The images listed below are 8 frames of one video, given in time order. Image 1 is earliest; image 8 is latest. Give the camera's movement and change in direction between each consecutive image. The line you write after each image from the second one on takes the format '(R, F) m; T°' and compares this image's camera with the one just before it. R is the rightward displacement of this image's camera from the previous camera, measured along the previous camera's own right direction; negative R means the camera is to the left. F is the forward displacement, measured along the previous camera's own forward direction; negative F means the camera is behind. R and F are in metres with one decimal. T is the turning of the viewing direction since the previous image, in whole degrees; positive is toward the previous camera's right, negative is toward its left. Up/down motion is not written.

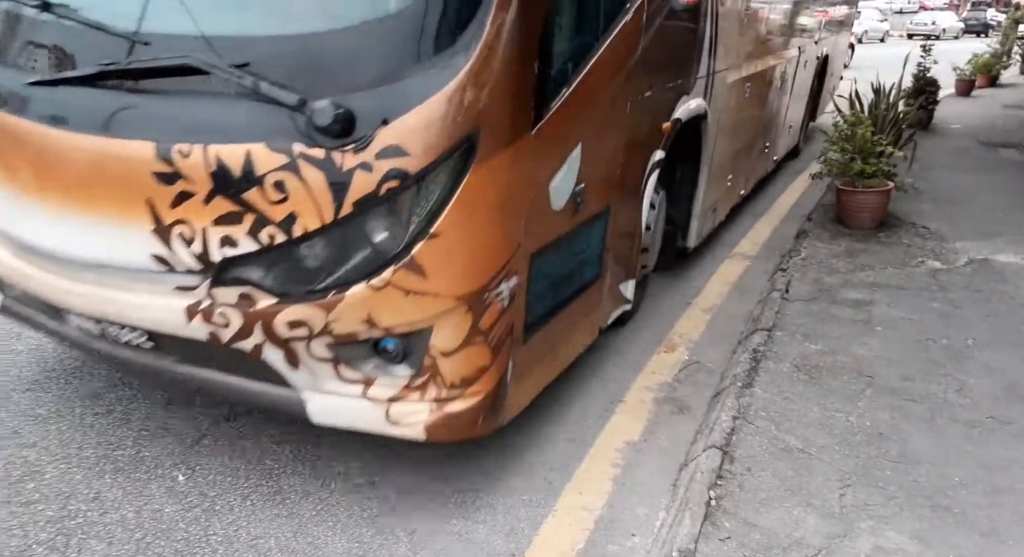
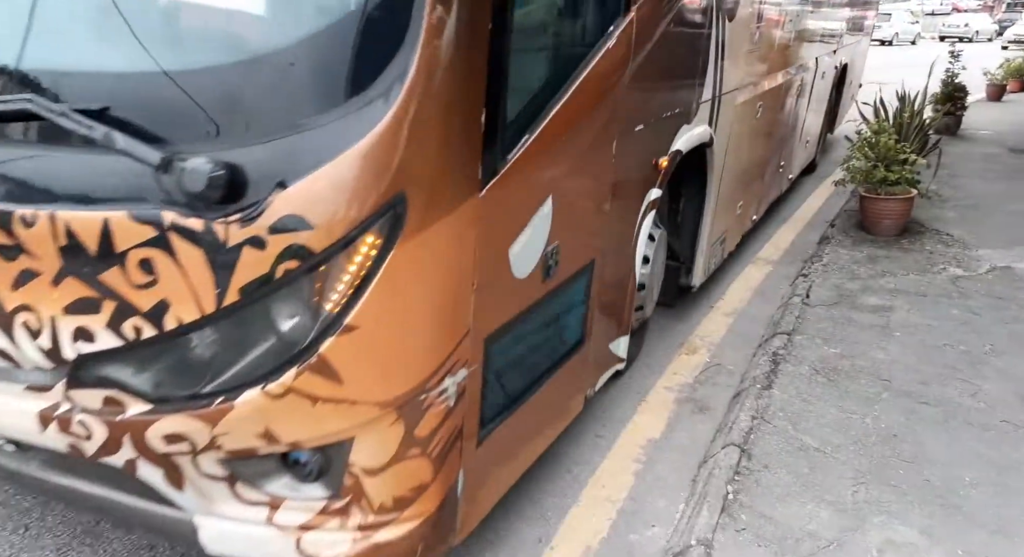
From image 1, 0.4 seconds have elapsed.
(0.0, -0.2) m; -2°
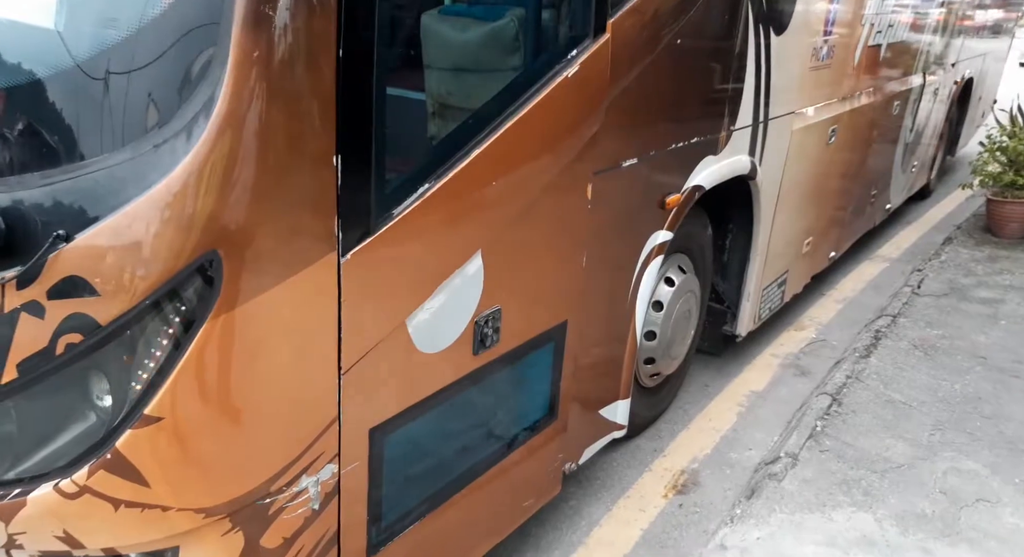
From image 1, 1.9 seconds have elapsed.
(+0.5, +0.5) m; -8°
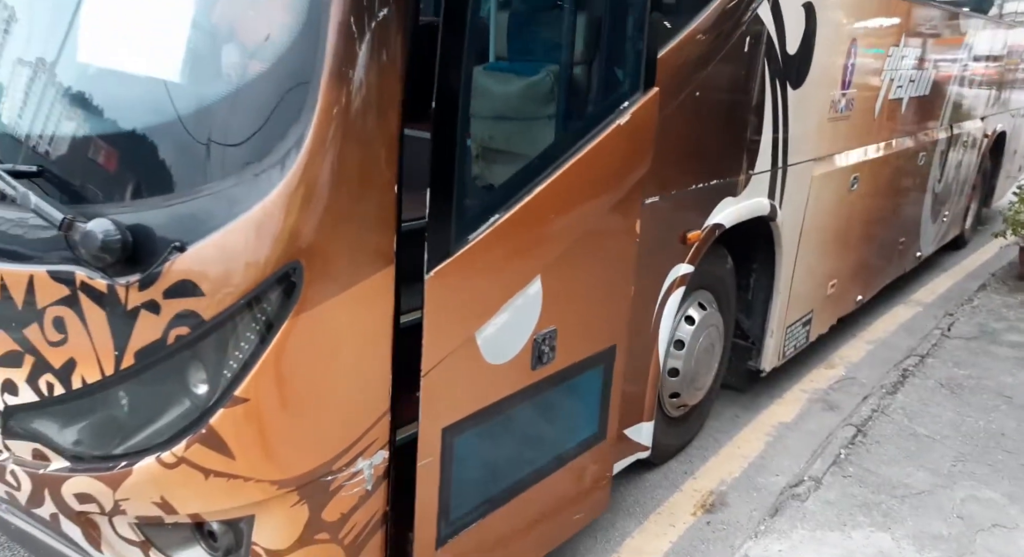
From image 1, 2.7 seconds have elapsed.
(0.0, -0.3) m; -3°
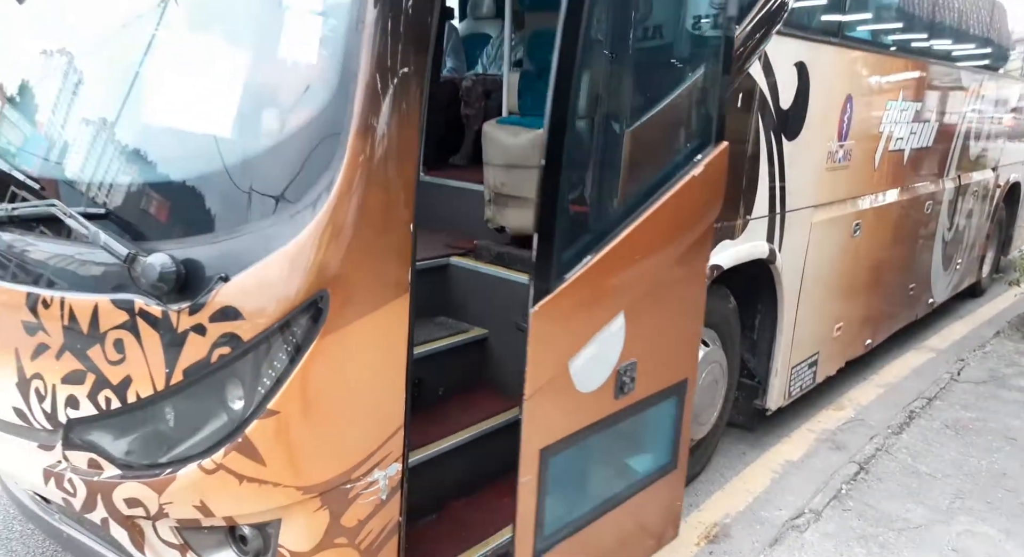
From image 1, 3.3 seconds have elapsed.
(+0.1, -0.2) m; -2°
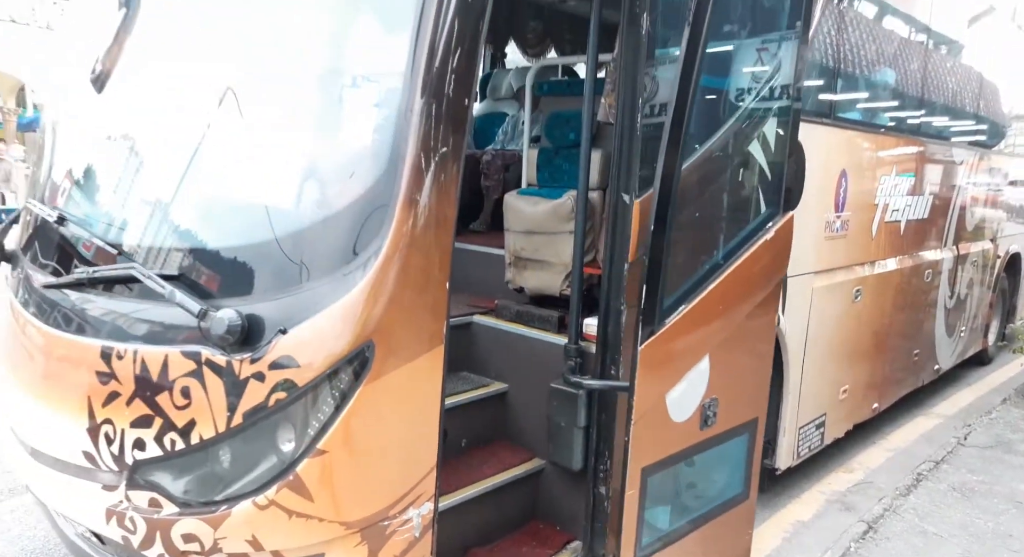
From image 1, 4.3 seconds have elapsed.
(0.0, -0.2) m; -1°
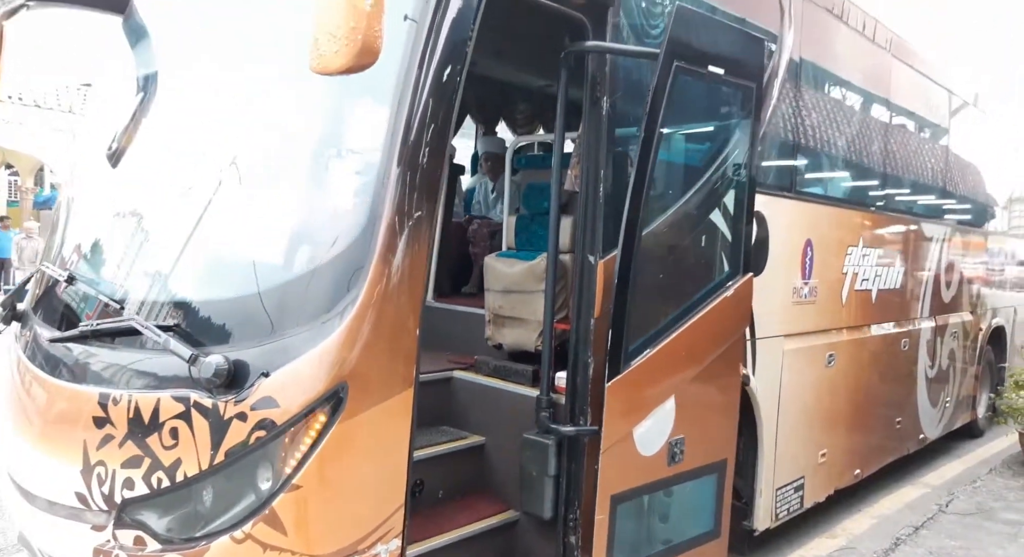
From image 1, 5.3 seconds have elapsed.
(+0.1, -0.2) m; 0°
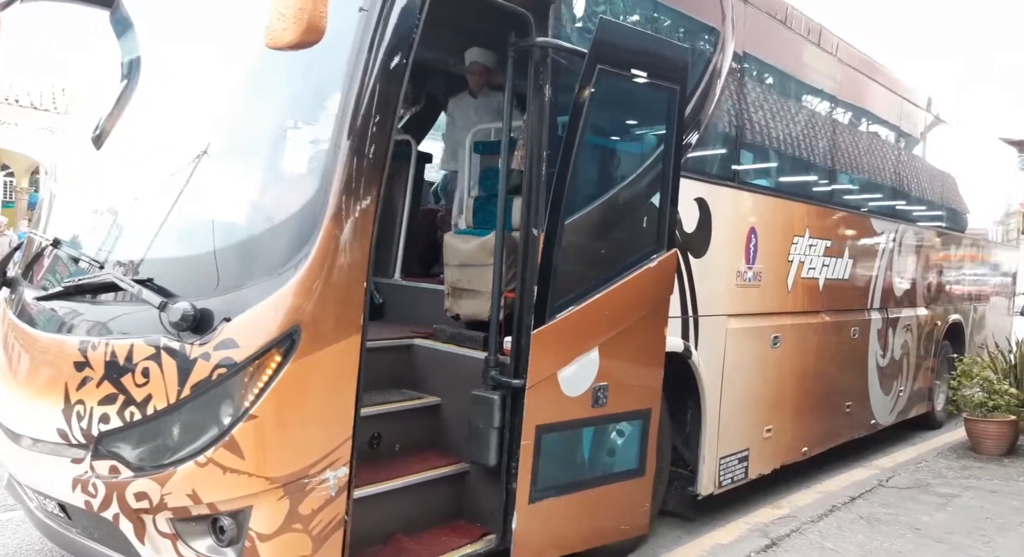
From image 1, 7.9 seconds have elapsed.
(+0.2, -0.3) m; 0°
